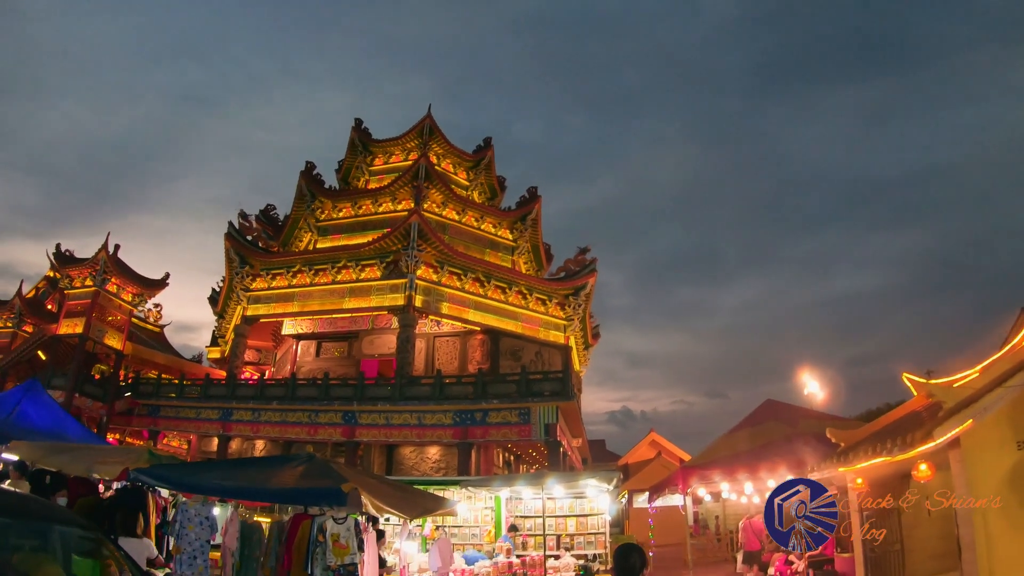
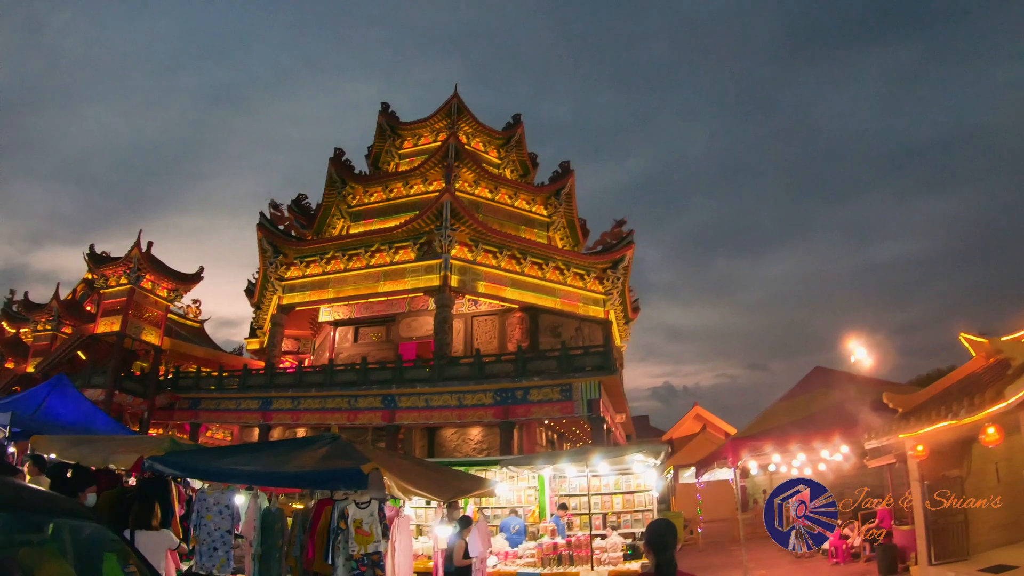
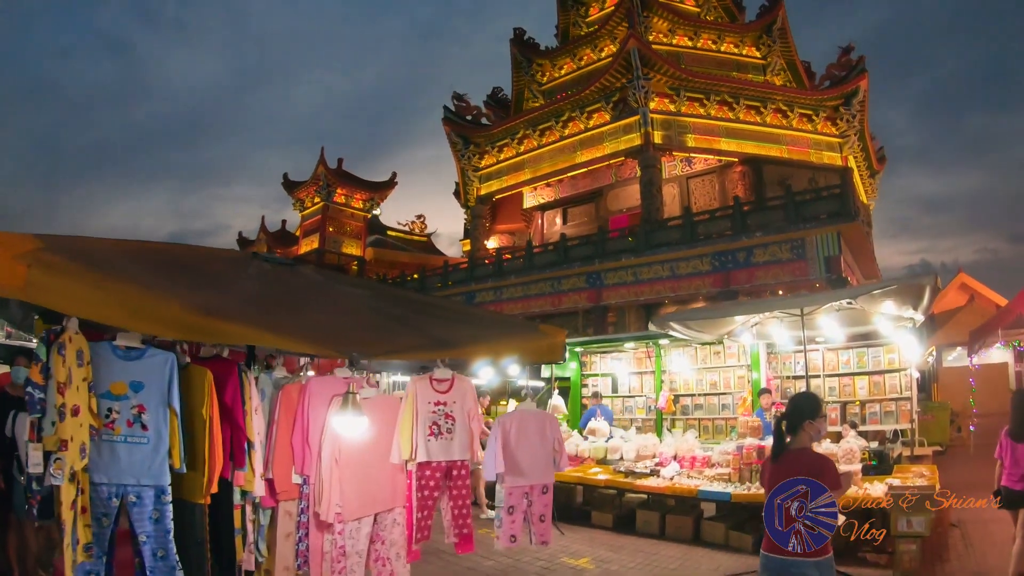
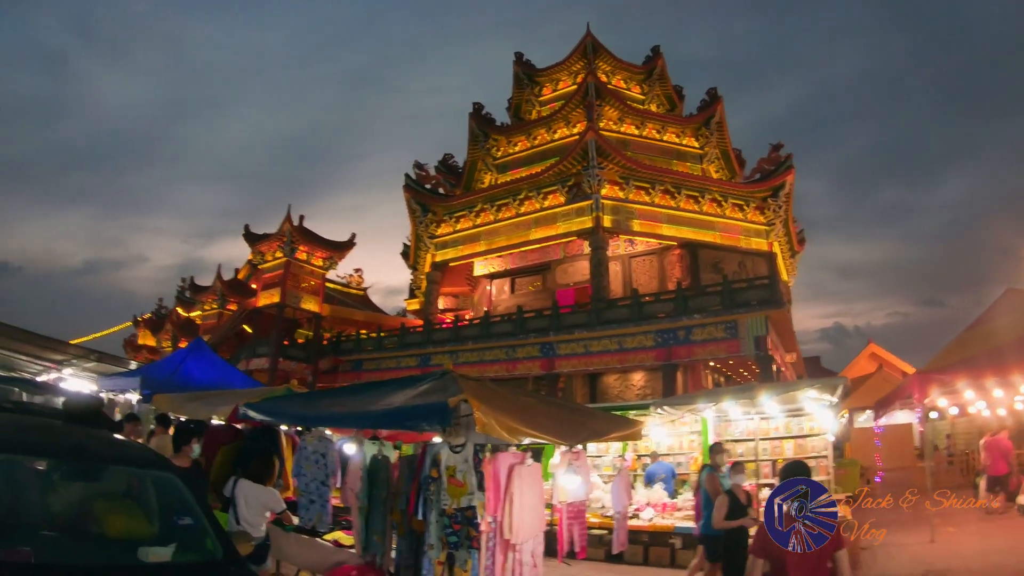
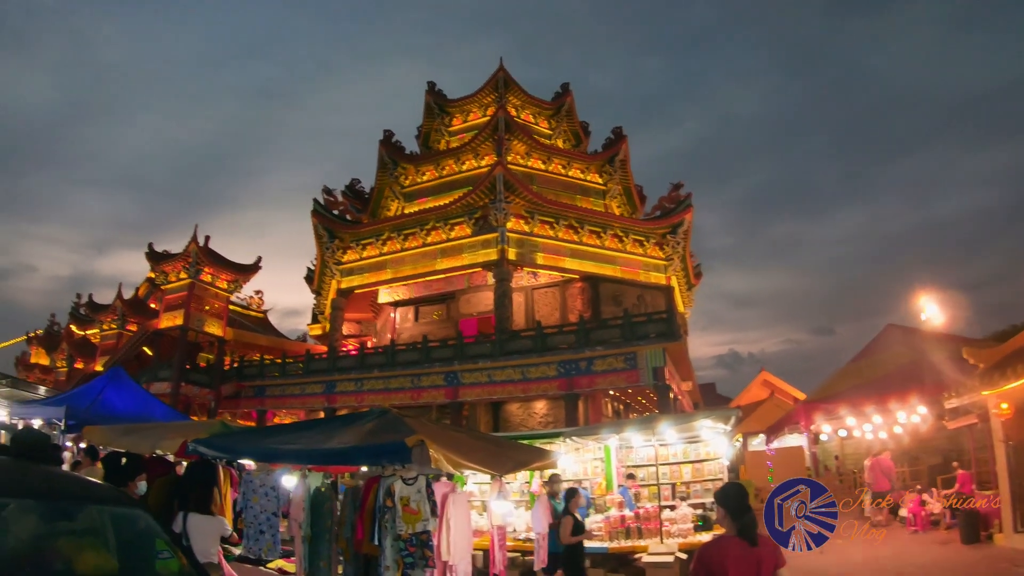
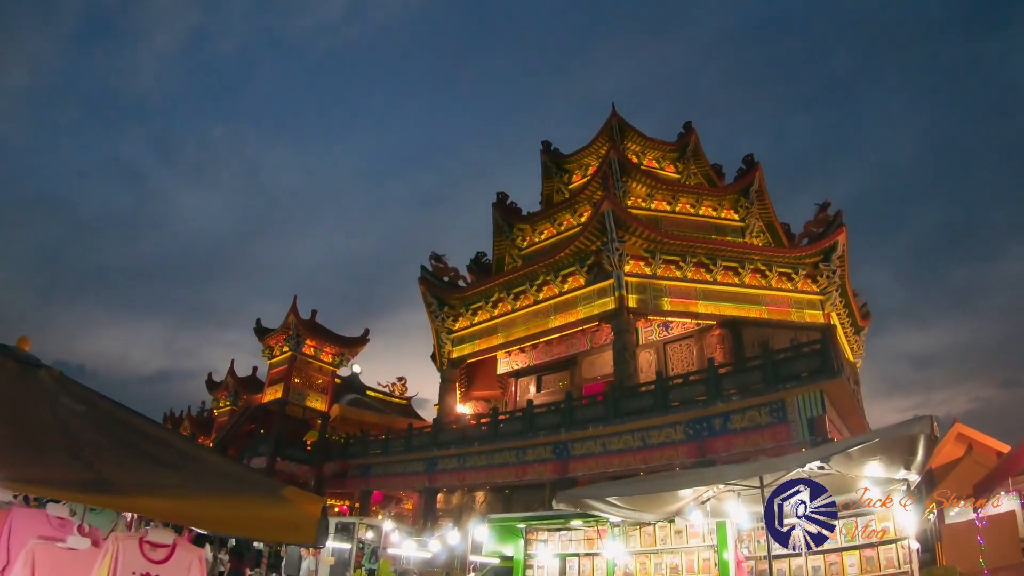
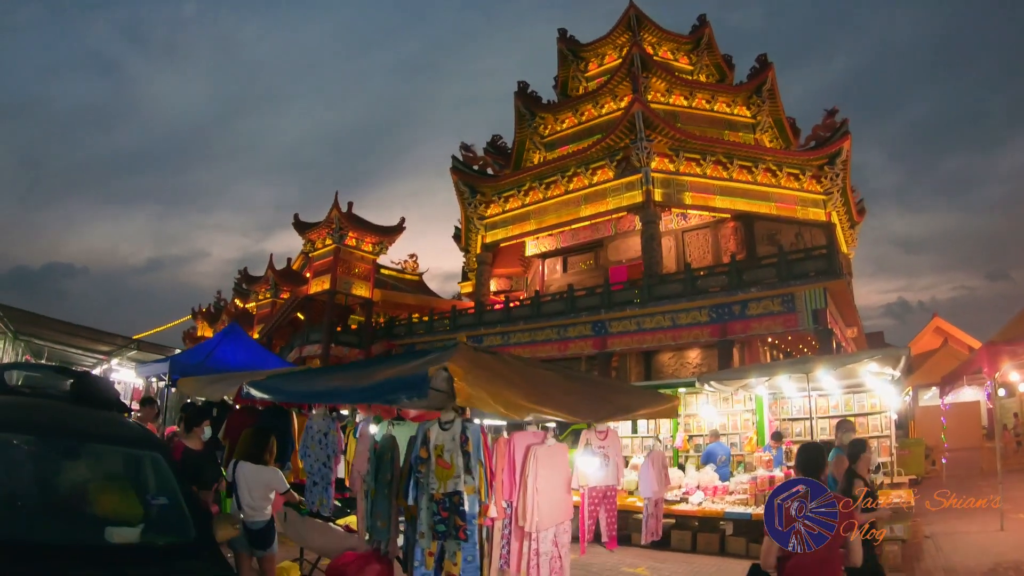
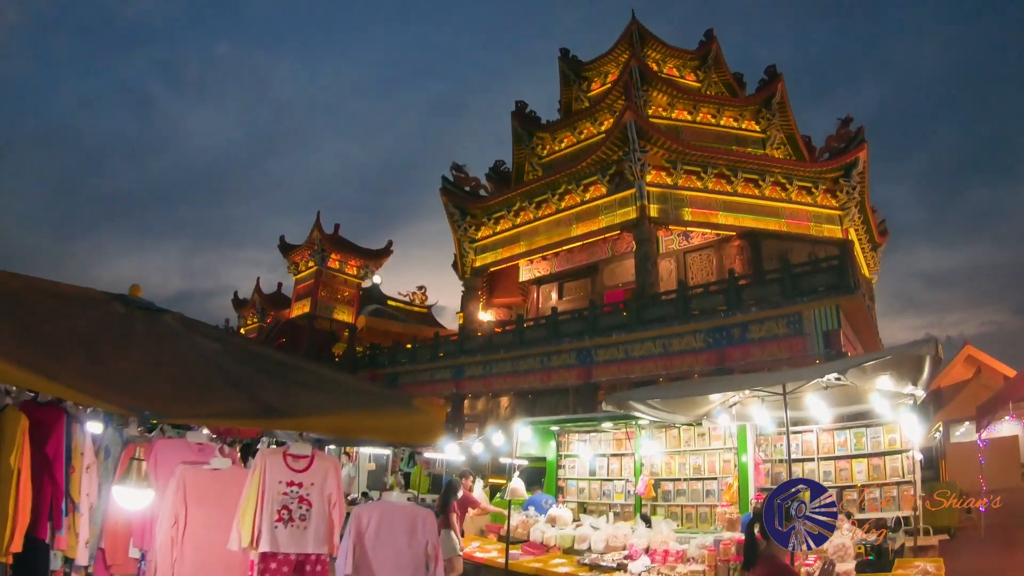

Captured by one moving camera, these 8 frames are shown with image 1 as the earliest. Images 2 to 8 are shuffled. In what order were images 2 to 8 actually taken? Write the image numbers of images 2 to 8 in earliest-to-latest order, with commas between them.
2, 5, 4, 7, 3, 8, 6
